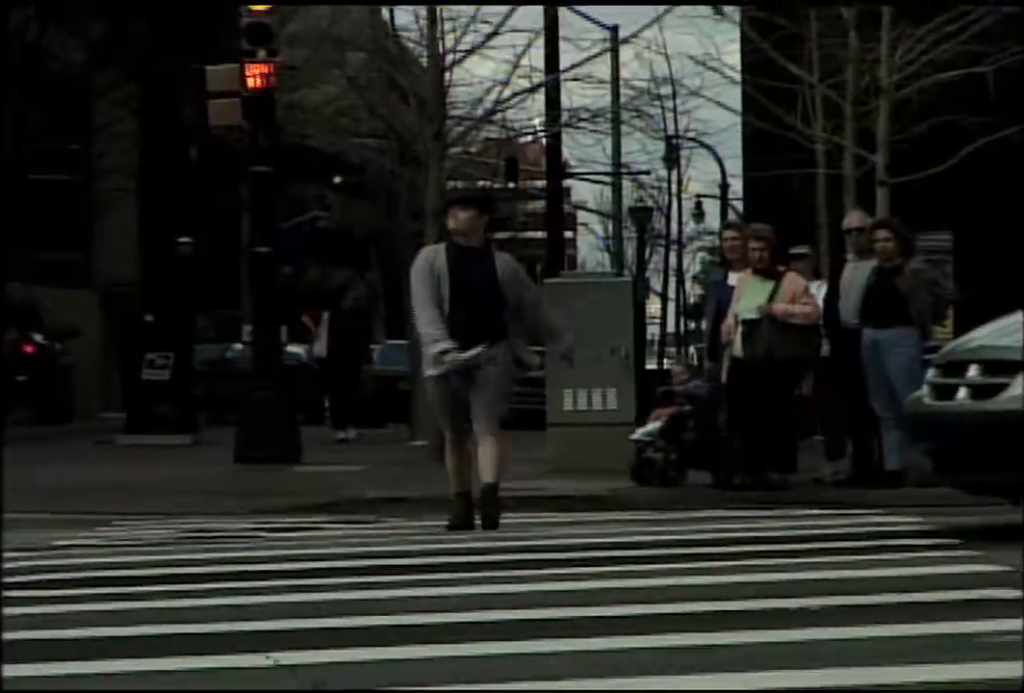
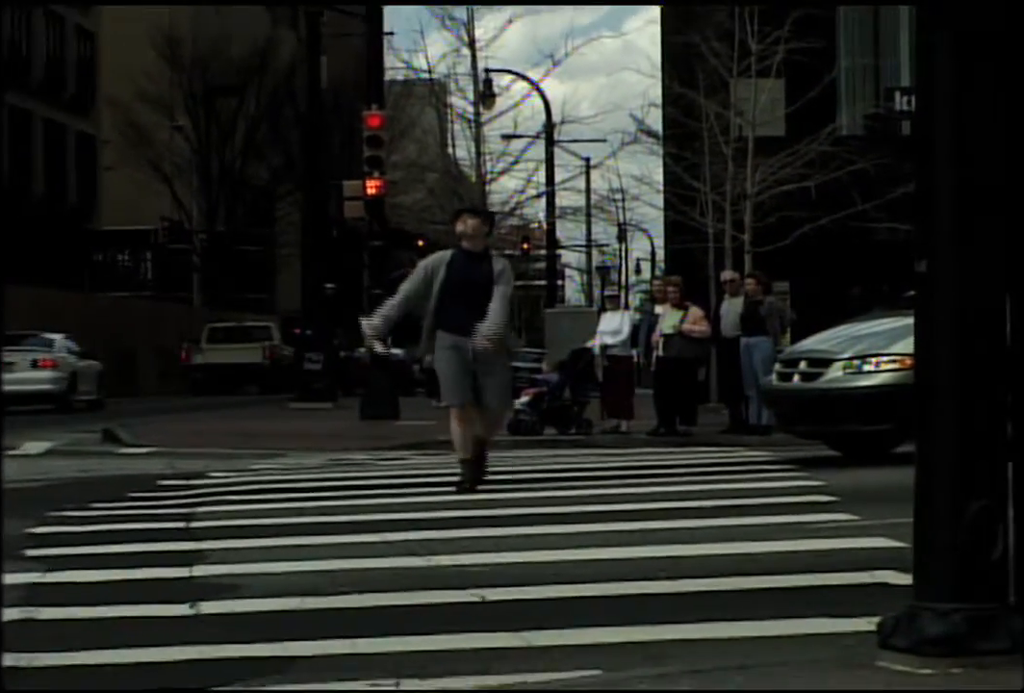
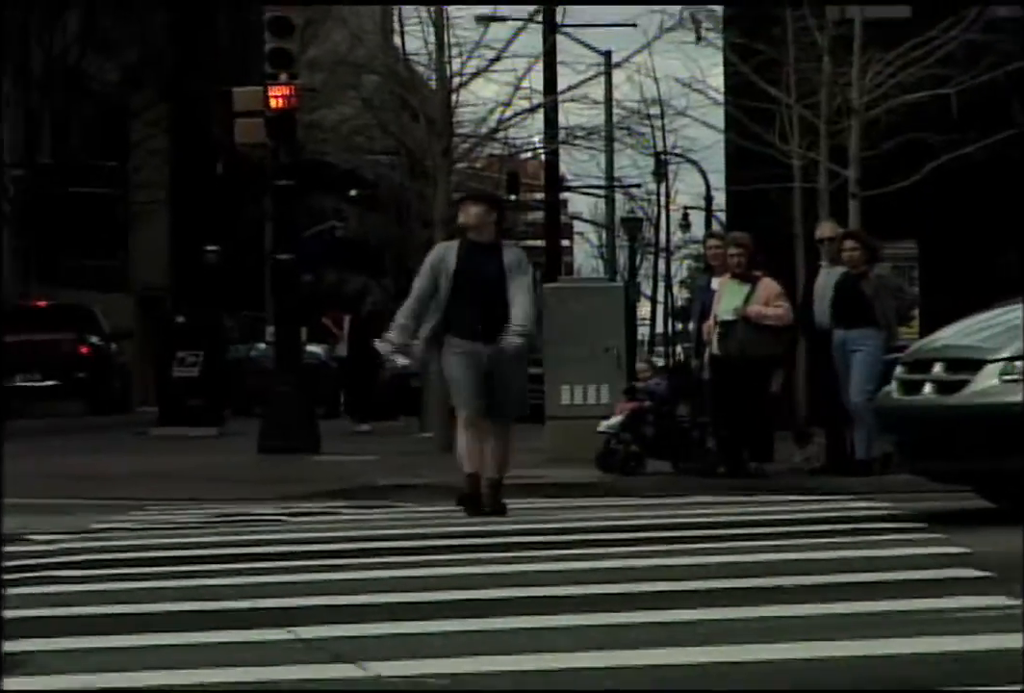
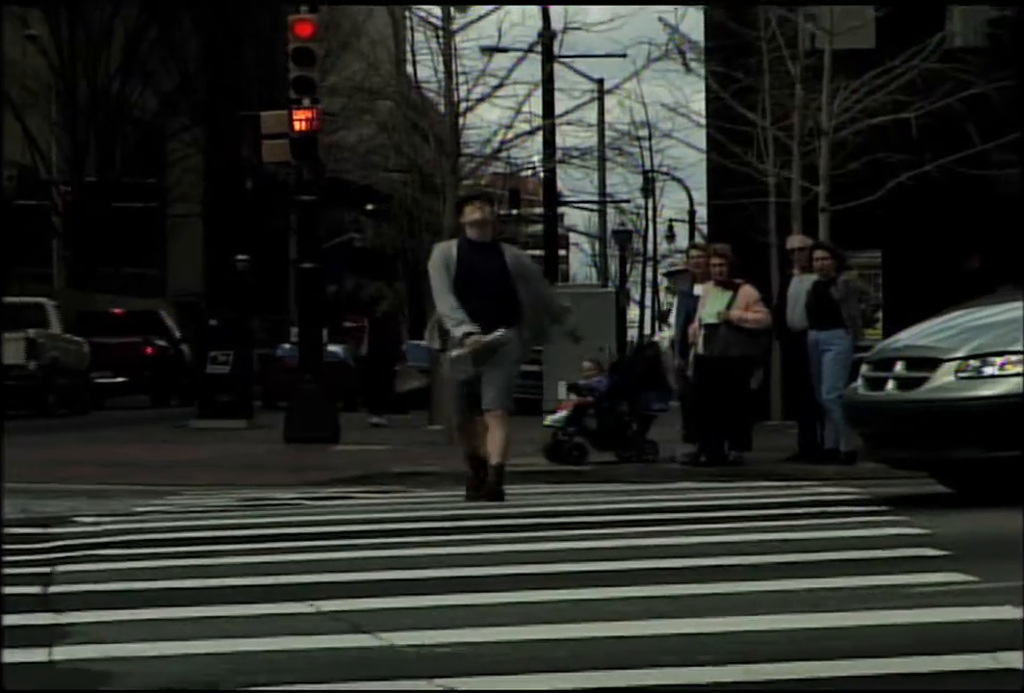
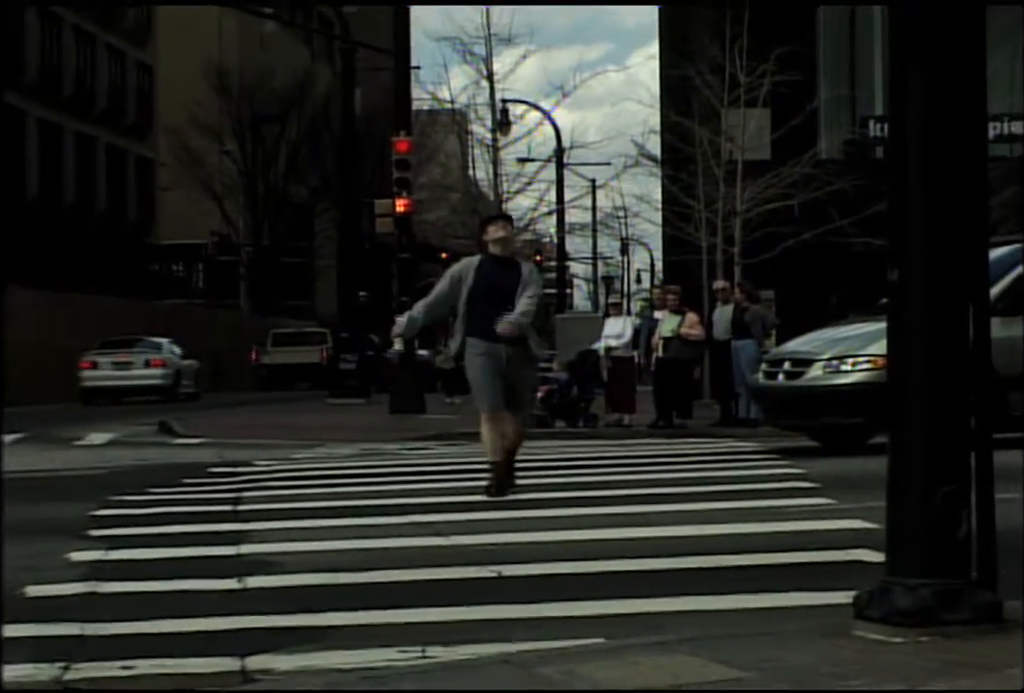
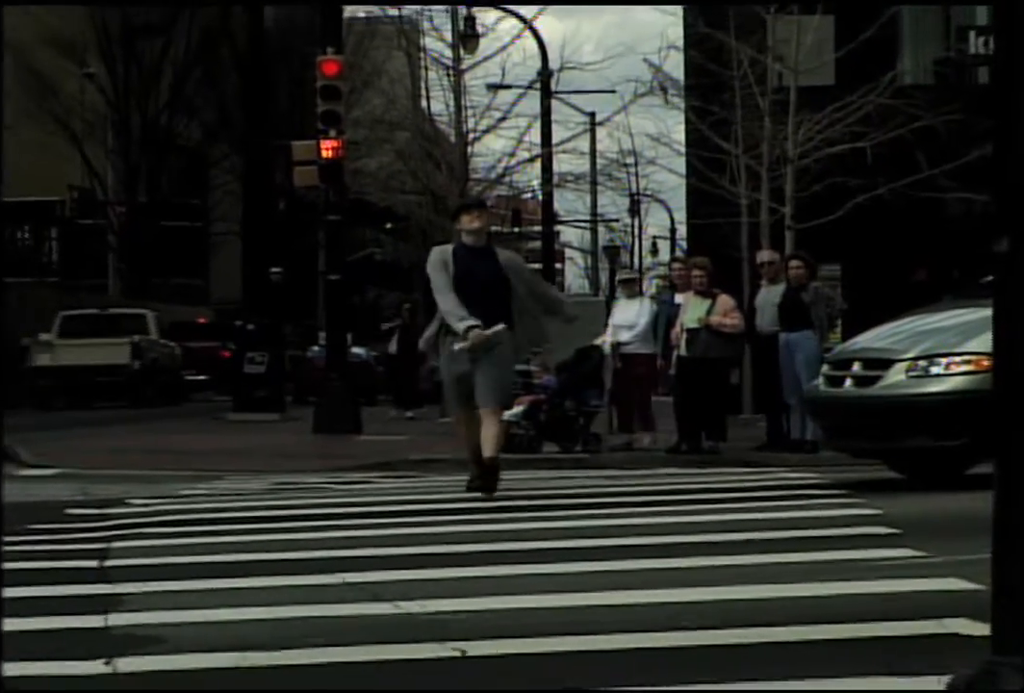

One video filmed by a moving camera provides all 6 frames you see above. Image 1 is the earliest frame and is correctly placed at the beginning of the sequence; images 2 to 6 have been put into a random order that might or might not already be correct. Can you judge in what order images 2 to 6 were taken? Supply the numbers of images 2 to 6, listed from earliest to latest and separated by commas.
3, 4, 6, 2, 5
